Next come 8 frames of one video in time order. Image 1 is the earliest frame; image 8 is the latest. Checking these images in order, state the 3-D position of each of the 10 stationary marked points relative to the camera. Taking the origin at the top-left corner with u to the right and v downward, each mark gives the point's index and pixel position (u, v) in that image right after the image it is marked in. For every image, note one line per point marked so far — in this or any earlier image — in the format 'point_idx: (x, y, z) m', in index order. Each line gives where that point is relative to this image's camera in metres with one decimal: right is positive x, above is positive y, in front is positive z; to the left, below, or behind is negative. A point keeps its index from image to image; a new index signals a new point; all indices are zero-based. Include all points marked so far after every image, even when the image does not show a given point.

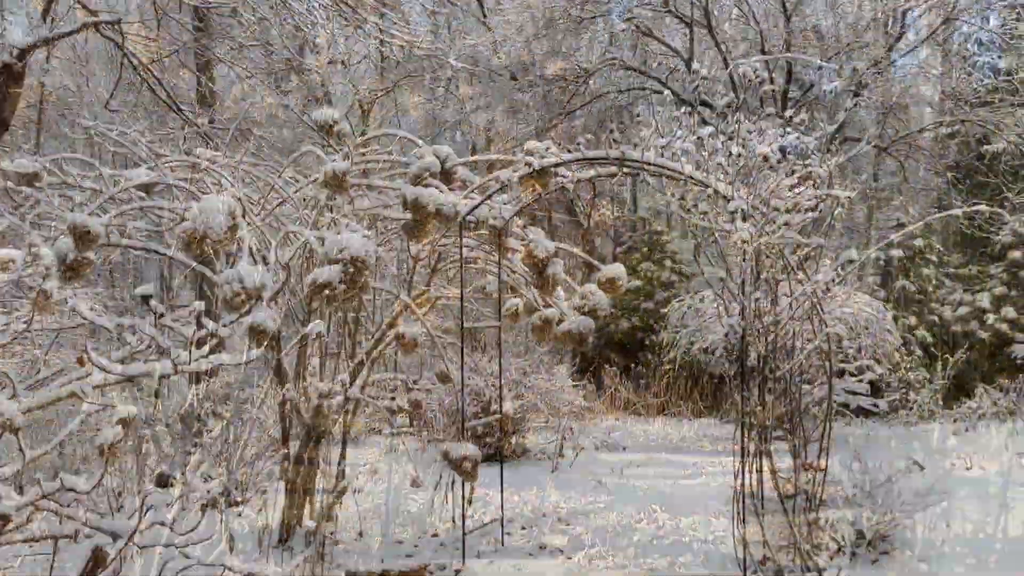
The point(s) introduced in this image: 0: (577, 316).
0: (+0.3, -0.1, +3.8) m
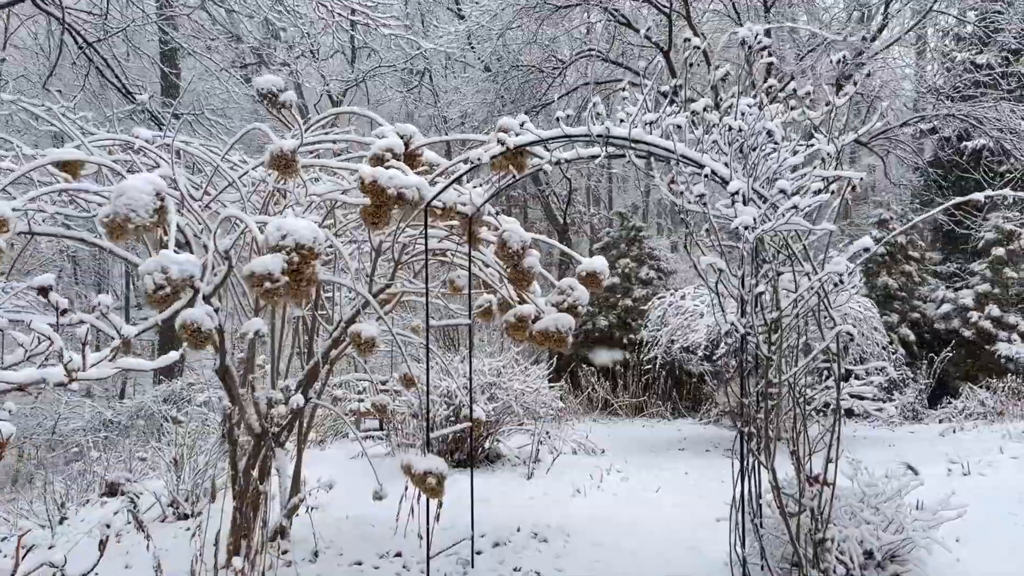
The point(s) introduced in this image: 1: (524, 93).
0: (+0.2, -0.1, +3.4) m
1: (+0.2, +2.6, +11.0) m
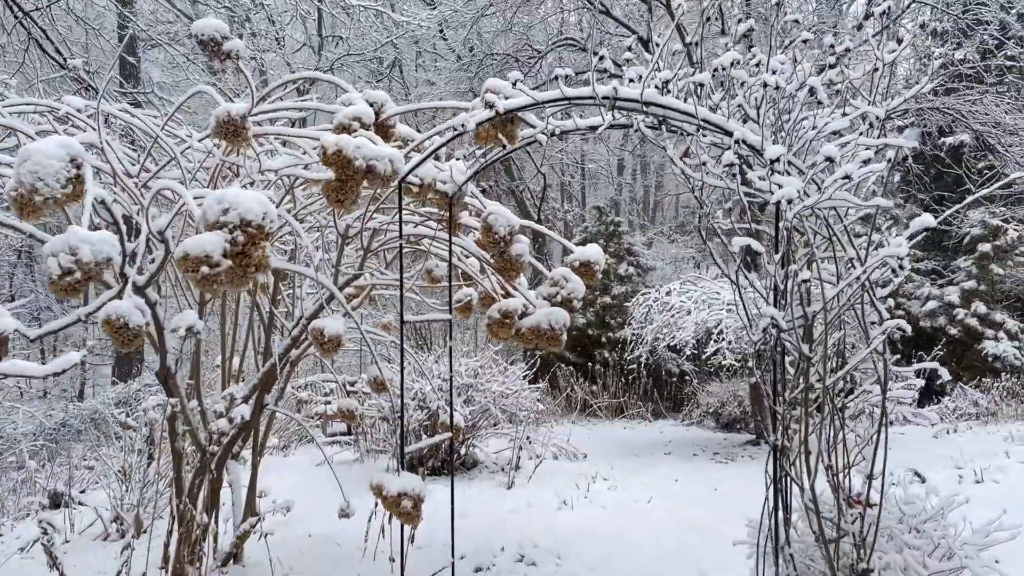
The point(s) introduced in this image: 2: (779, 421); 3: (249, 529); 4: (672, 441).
0: (+0.1, -0.1, +3.0) m
1: (-0.1, +2.7, +10.6) m
2: (+0.7, -0.4, +2.3) m
3: (-1.0, -0.9, +3.1) m
4: (+1.5, -1.4, +7.7) m
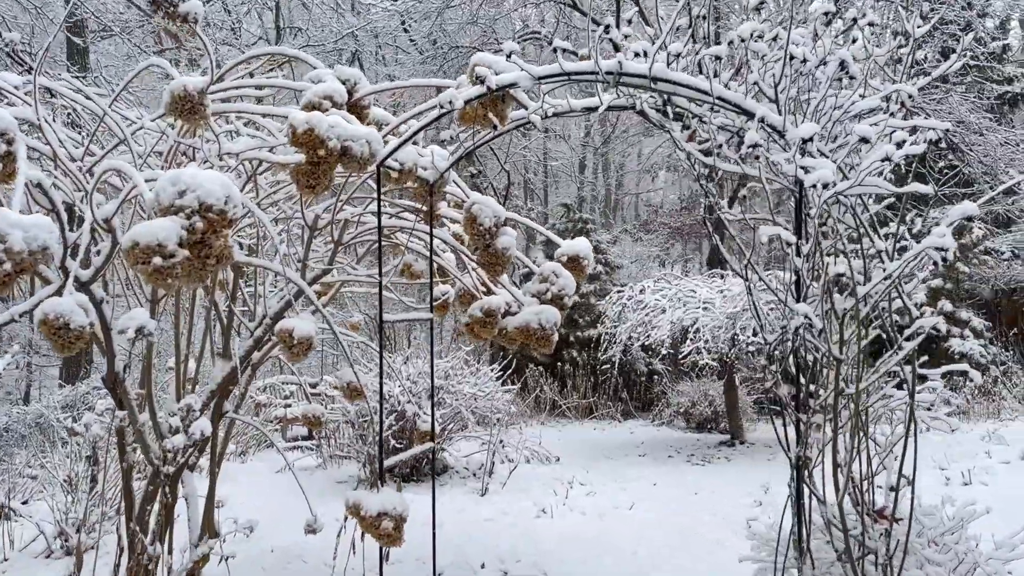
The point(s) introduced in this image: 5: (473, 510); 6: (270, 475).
0: (+0.1, -0.1, +2.8) m
1: (-0.6, +2.7, +10.3) m
2: (+0.7, -0.4, +2.1) m
3: (-1.0, -0.9, +2.8) m
4: (+1.2, -1.4, +7.5) m
5: (-0.2, -1.2, +4.6) m
6: (-1.8, -1.4, +6.0) m
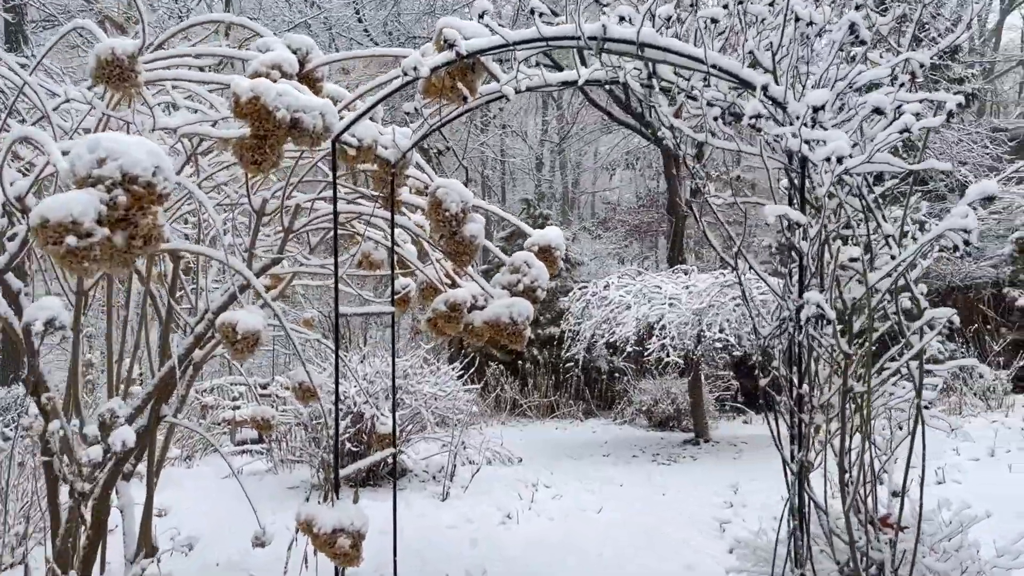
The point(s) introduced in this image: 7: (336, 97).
0: (0.0, 0.0, +2.6) m
1: (-1.1, +2.7, +10.1) m
2: (+0.7, -0.3, +1.9) m
3: (-1.1, -0.9, +2.5) m
4: (+0.8, -1.4, +7.3) m
5: (-0.4, -1.2, +4.4) m
6: (-2.0, -1.3, +5.7) m
7: (-0.6, +0.6, +2.6) m
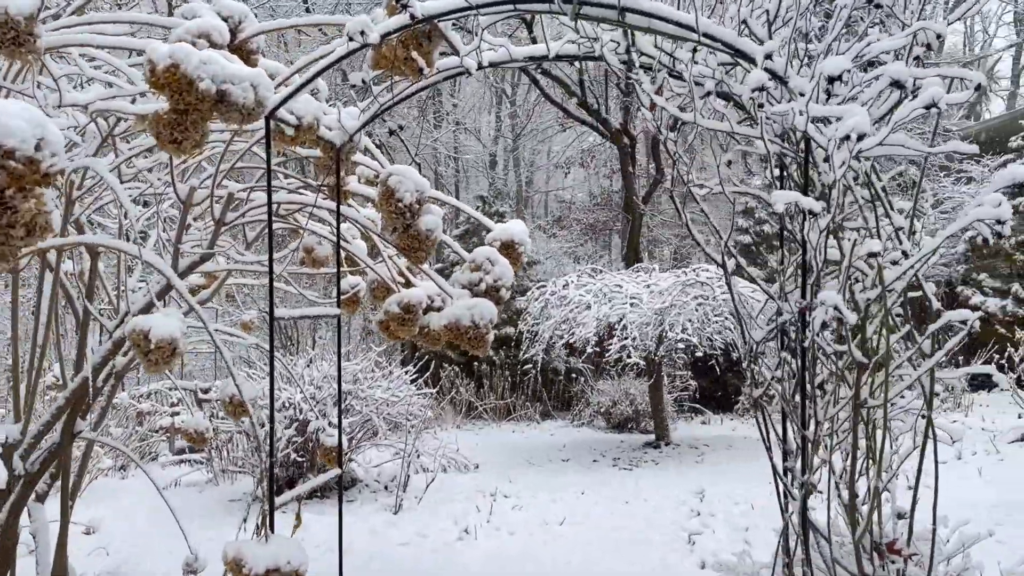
0: (-0.1, 0.0, +2.3) m
1: (-1.6, +2.7, +9.7) m
2: (+0.6, -0.3, +1.7) m
3: (-1.2, -0.9, +2.2) m
4: (+0.5, -1.4, +7.1) m
5: (-0.6, -1.2, +4.1) m
6: (-2.3, -1.3, +5.3) m
7: (-0.7, +0.6, +2.3) m
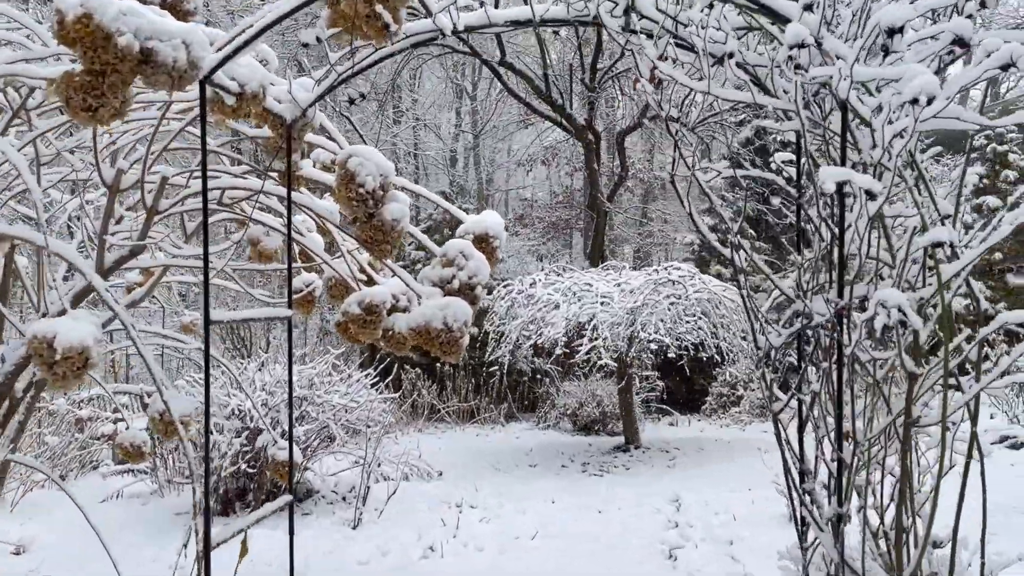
0: (-0.2, 0.0, +2.0) m
1: (-2.0, +2.8, +9.4) m
2: (+0.6, -0.3, +1.4) m
3: (-1.3, -0.9, +1.9) m
4: (+0.2, -1.3, +6.9) m
5: (-0.8, -1.2, +3.8) m
6: (-2.5, -1.3, +5.0) m
7: (-0.7, +0.6, +2.0) m
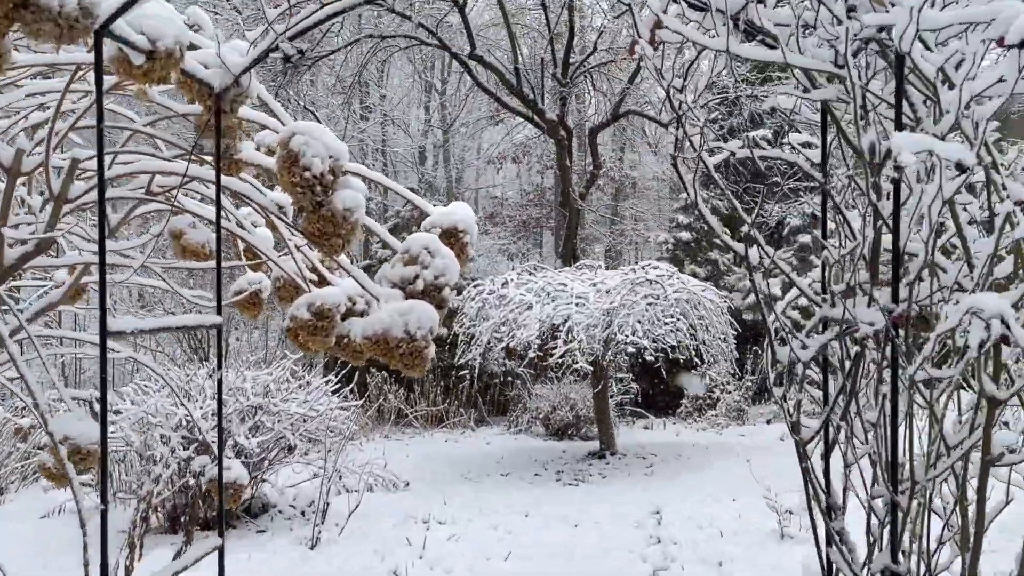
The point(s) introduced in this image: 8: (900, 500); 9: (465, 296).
0: (-0.3, 0.0, +1.7) m
1: (-2.4, +2.8, +9.0) m
2: (+0.5, -0.3, +1.2) m
3: (-1.3, -0.9, +1.6) m
4: (-0.1, -1.3, +6.6) m
5: (-0.9, -1.2, +3.5) m
6: (-2.7, -1.3, +4.6) m
7: (-0.8, +0.6, +1.7) m
8: (+0.5, -0.3, +1.2) m
9: (-0.4, -0.1, +6.7) m
